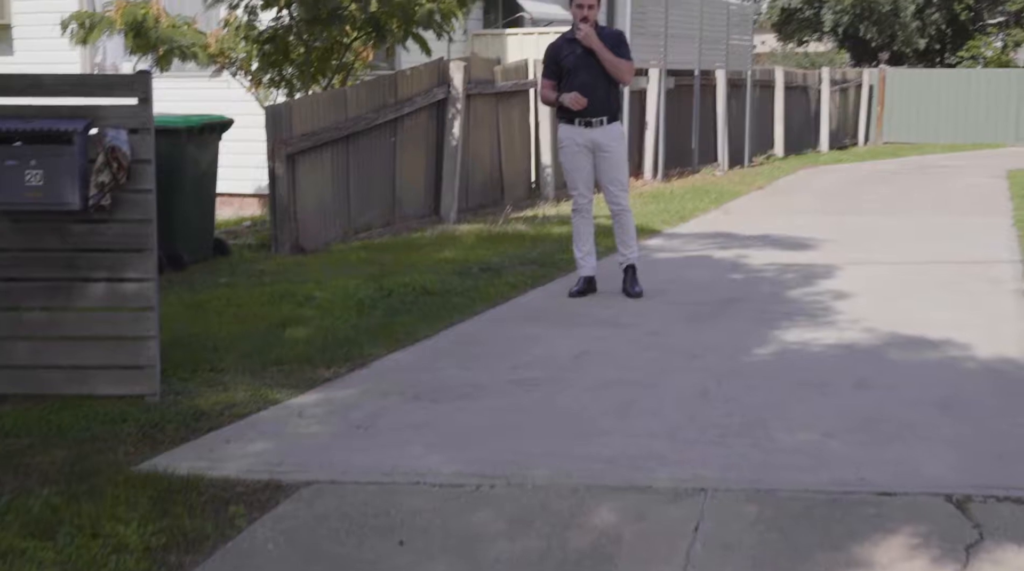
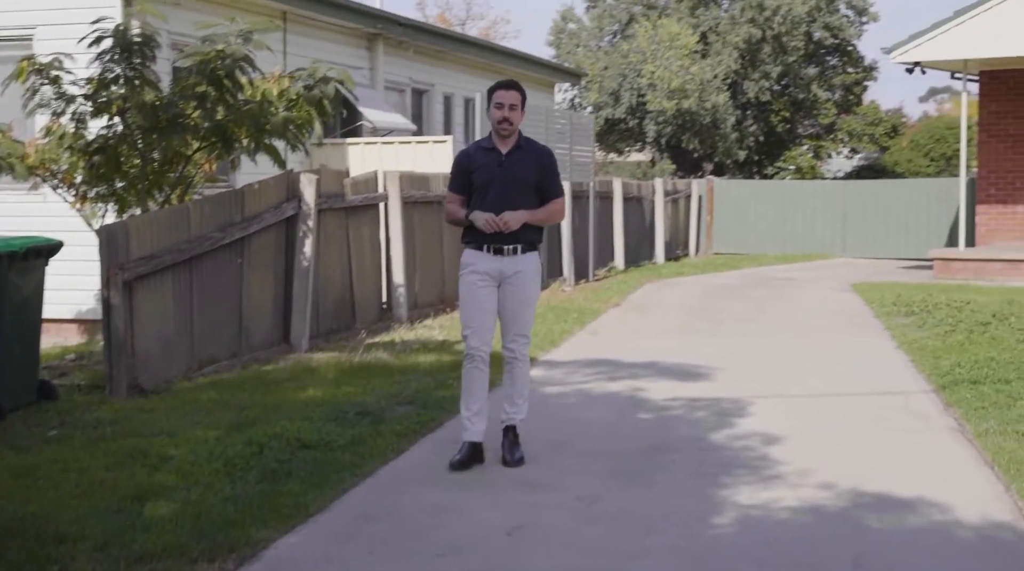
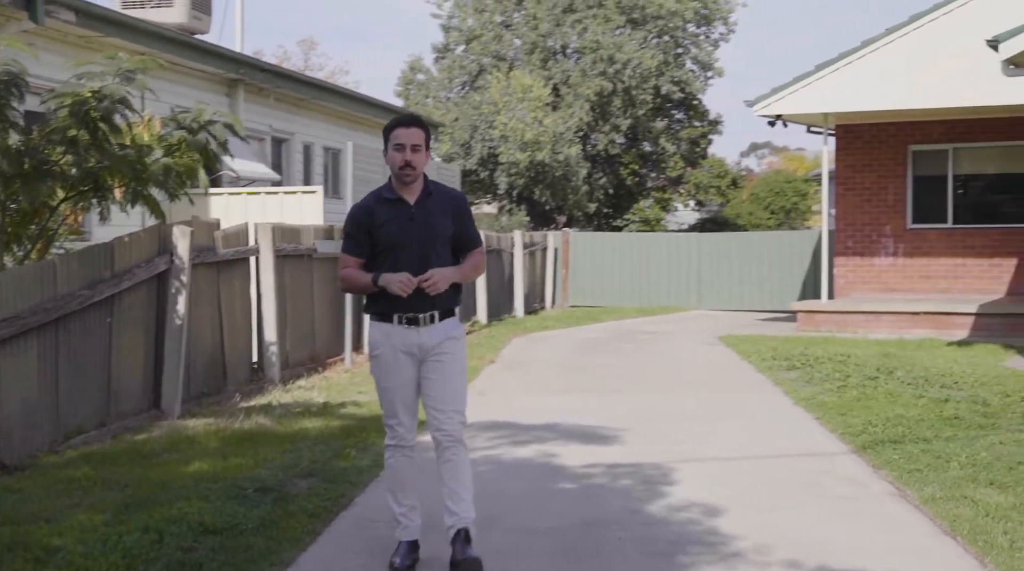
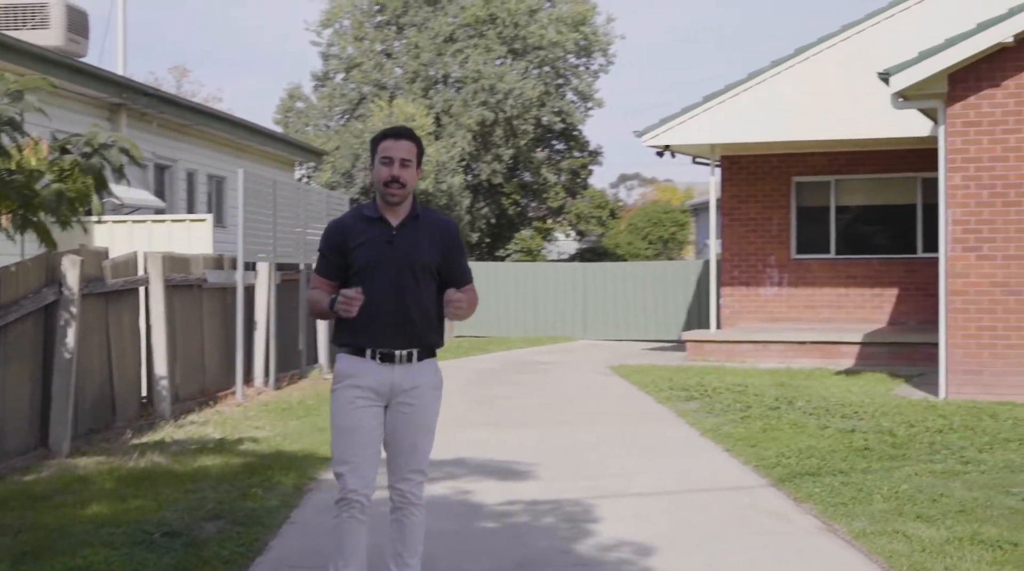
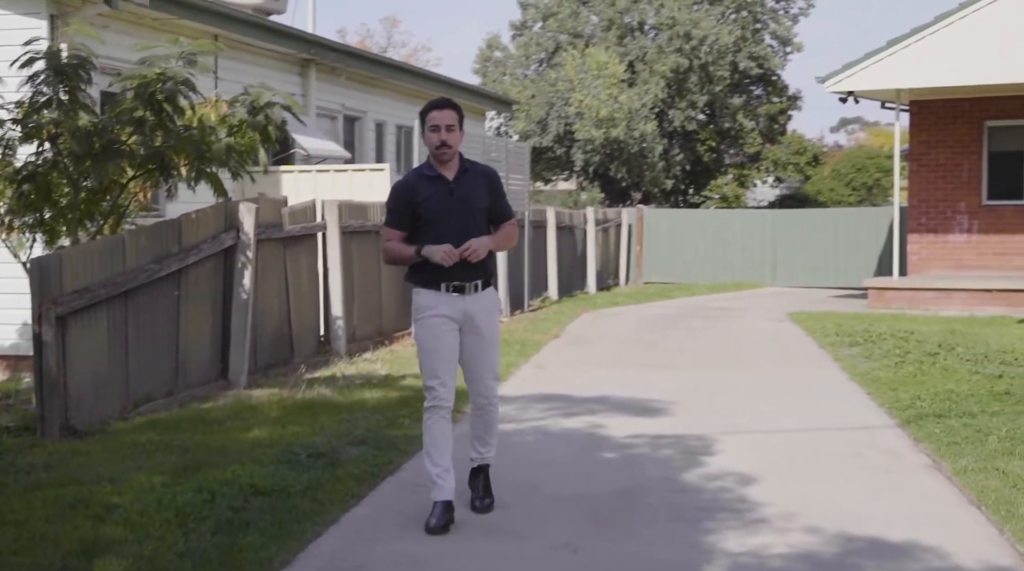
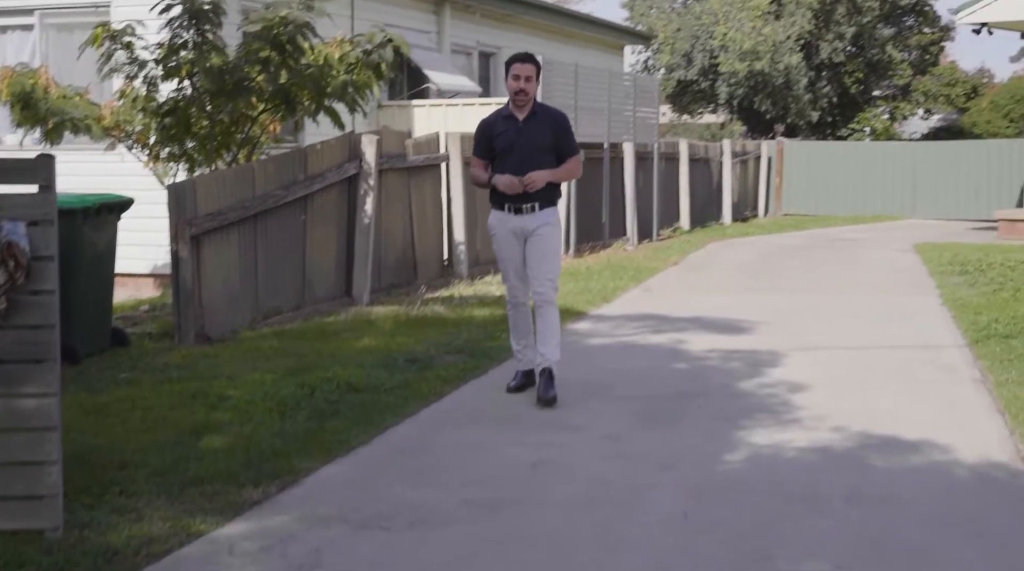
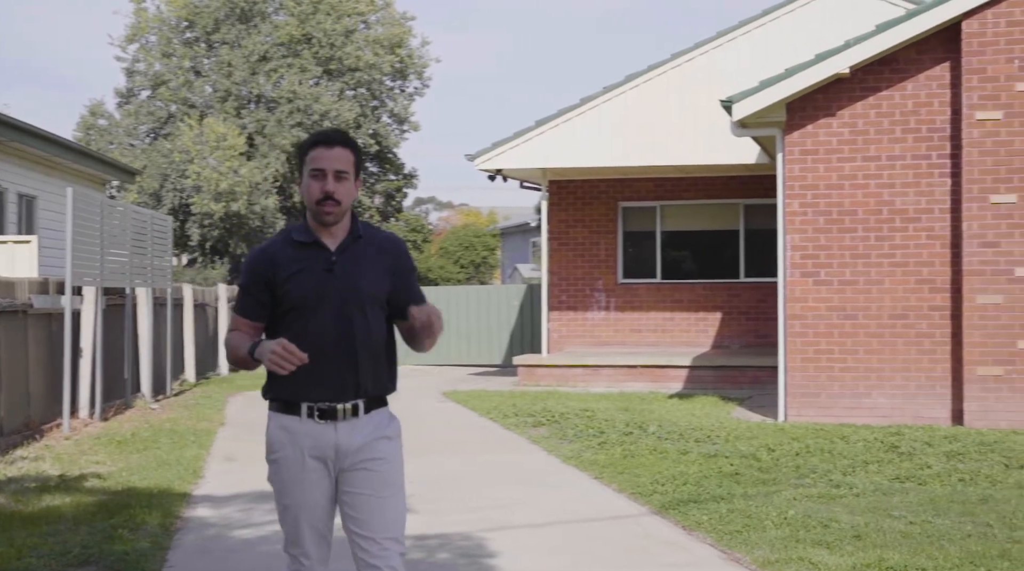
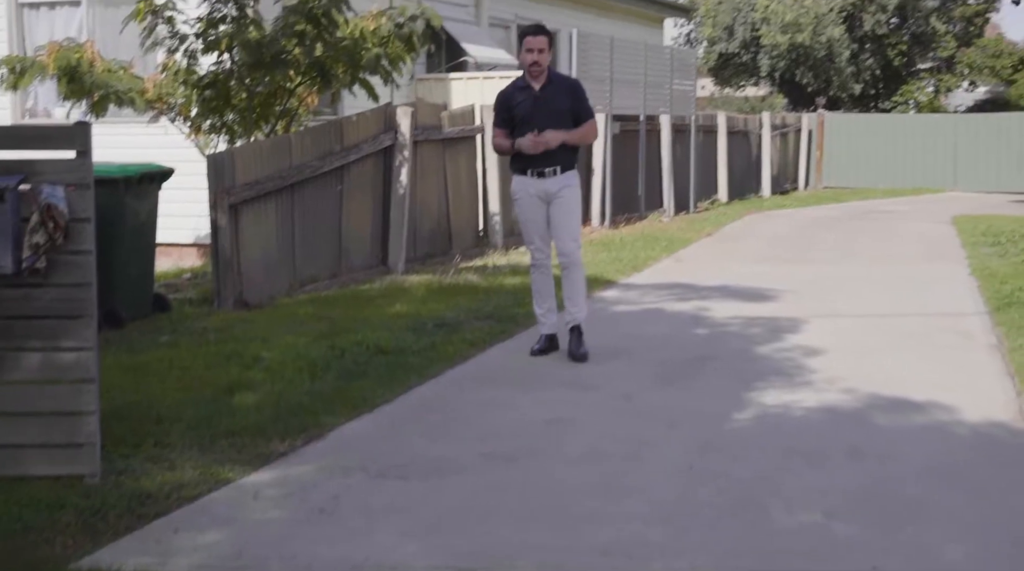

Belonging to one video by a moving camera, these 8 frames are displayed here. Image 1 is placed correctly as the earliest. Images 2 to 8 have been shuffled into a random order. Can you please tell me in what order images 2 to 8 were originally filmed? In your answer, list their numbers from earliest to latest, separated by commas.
8, 6, 2, 5, 3, 4, 7
